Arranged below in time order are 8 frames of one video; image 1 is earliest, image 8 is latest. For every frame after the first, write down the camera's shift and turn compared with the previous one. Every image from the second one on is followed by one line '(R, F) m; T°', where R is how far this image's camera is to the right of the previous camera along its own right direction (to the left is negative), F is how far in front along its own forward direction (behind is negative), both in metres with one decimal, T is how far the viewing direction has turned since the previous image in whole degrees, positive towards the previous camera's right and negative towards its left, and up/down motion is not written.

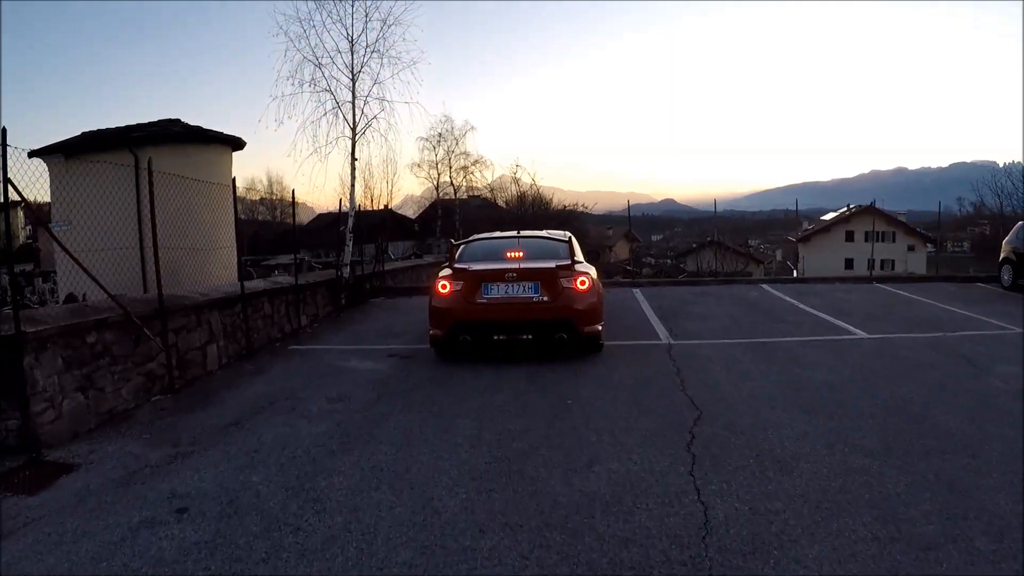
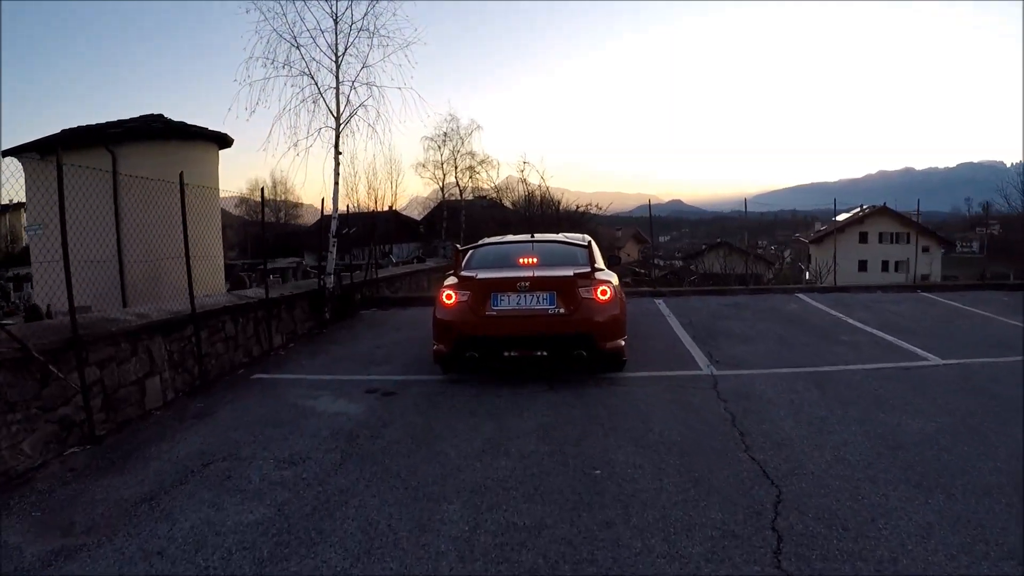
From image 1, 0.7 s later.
(0.0, +1.3) m; -1°
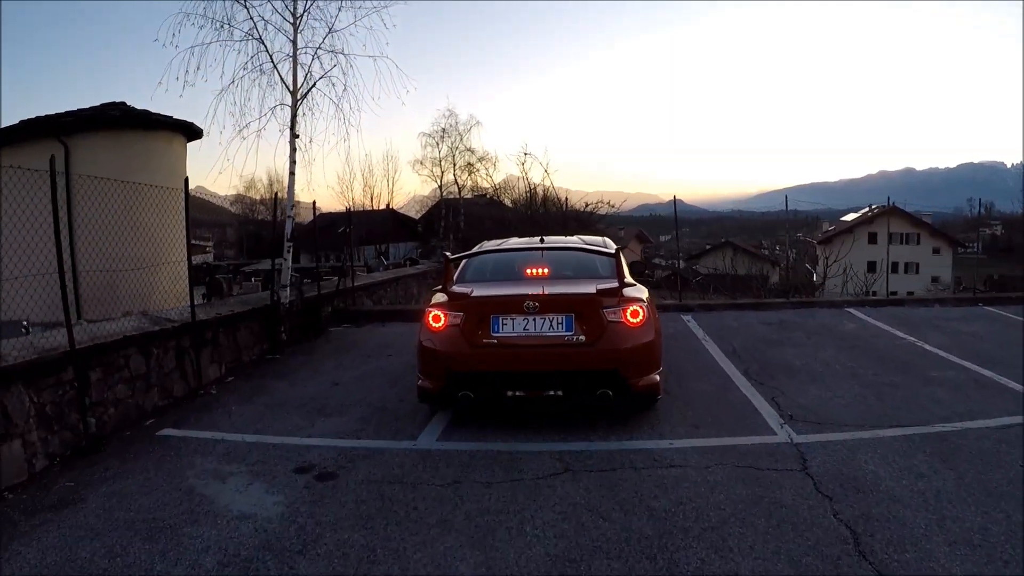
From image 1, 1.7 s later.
(0.0, +1.7) m; 0°
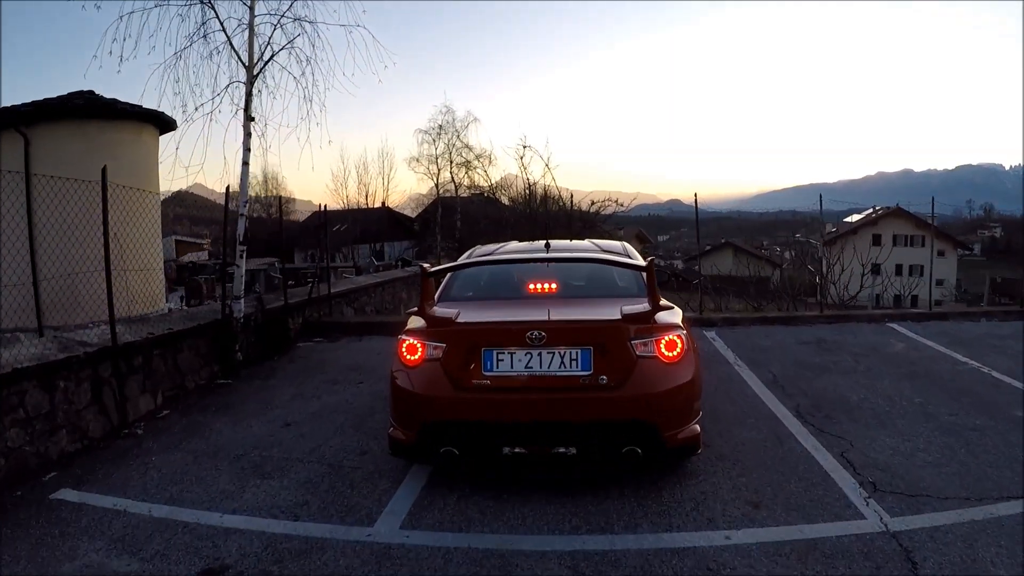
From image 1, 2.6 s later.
(0.0, +1.1) m; 0°
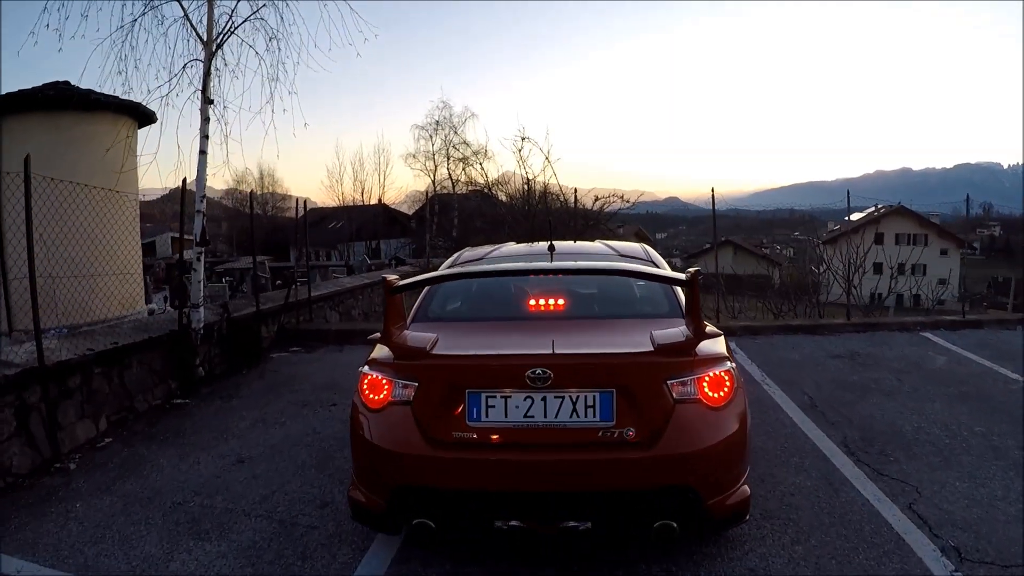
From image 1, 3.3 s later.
(0.0, +0.7) m; 0°
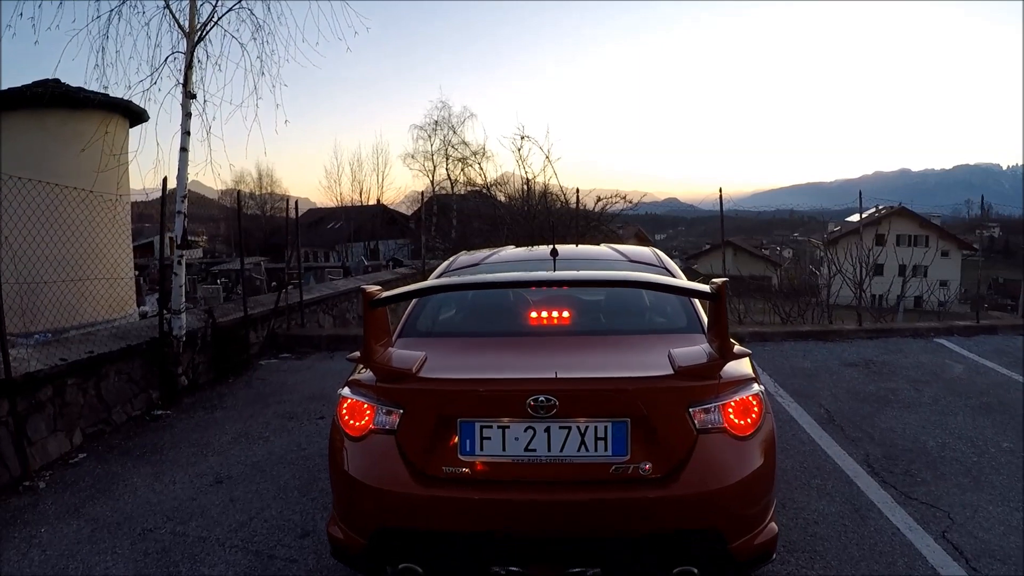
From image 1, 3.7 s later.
(0.0, +0.3) m; 0°
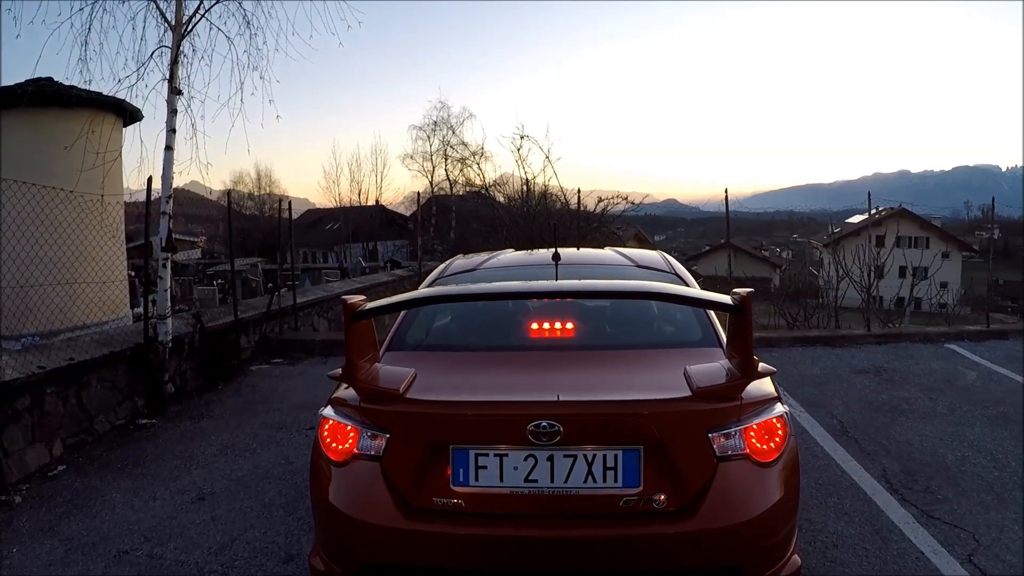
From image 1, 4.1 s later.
(0.0, +0.2) m; 0°
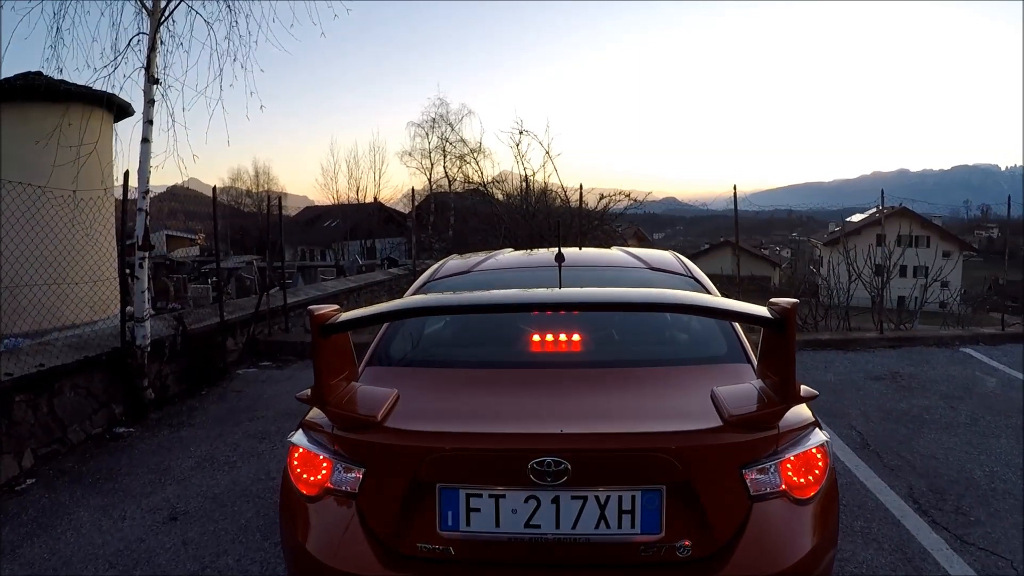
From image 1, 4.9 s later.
(0.0, +0.3) m; 0°
